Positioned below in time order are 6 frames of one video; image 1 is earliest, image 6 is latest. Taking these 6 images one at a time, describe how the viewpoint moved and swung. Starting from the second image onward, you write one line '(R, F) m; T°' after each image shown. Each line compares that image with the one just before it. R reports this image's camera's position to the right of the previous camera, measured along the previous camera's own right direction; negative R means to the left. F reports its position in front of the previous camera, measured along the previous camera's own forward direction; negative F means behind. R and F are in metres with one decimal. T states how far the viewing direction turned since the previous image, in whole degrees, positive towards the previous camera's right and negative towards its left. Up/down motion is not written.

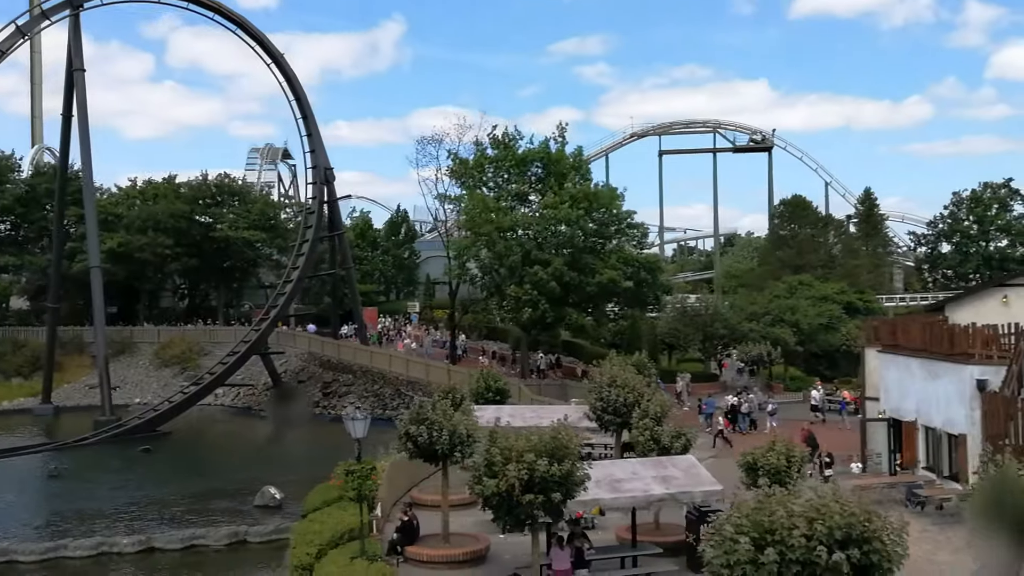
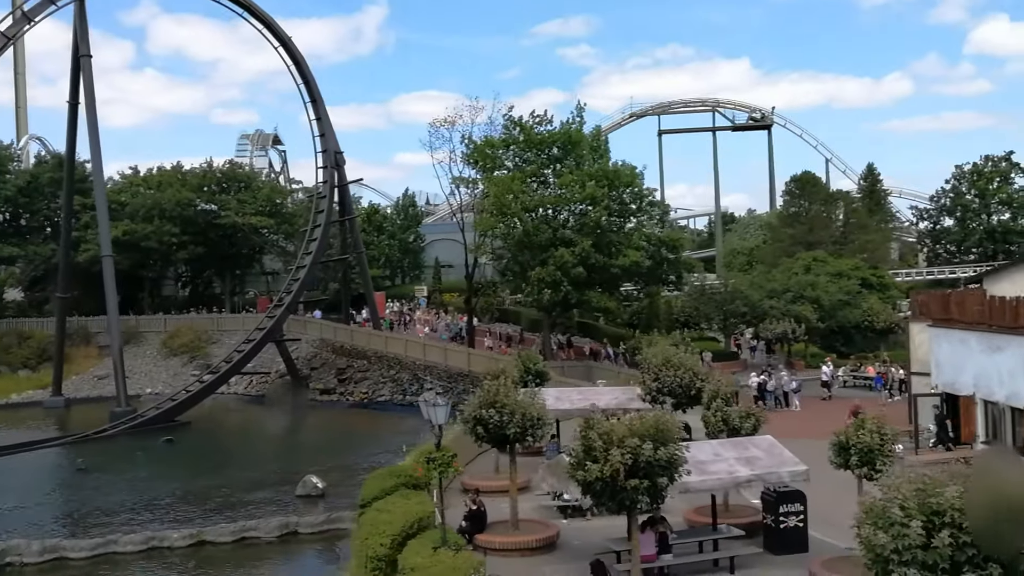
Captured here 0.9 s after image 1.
(-1.6, +0.4) m; +1°
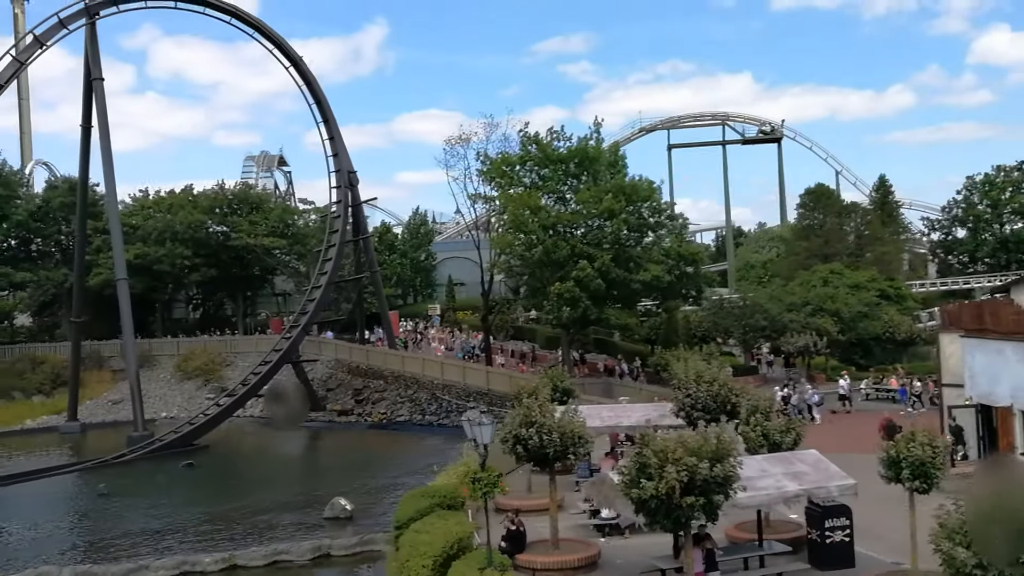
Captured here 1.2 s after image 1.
(-0.6, +0.1) m; 0°
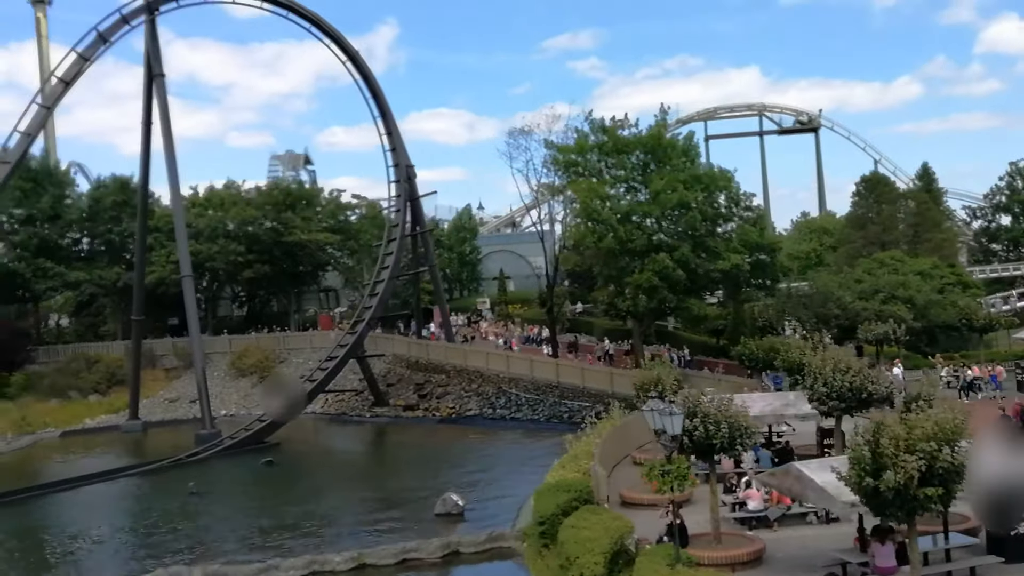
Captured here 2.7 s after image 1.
(-2.8, +0.5) m; 0°
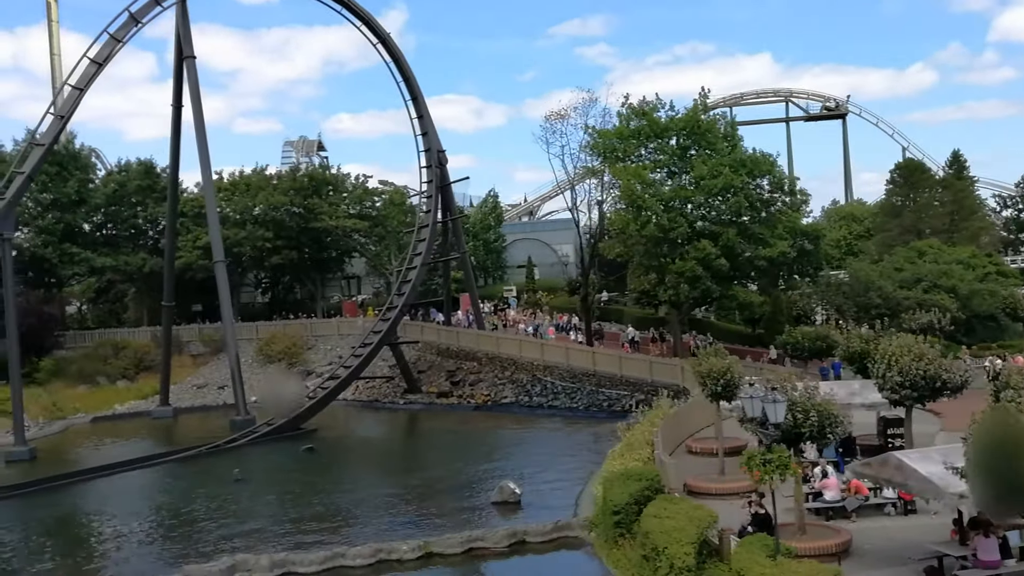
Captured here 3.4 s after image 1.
(-1.4, +0.3) m; 0°
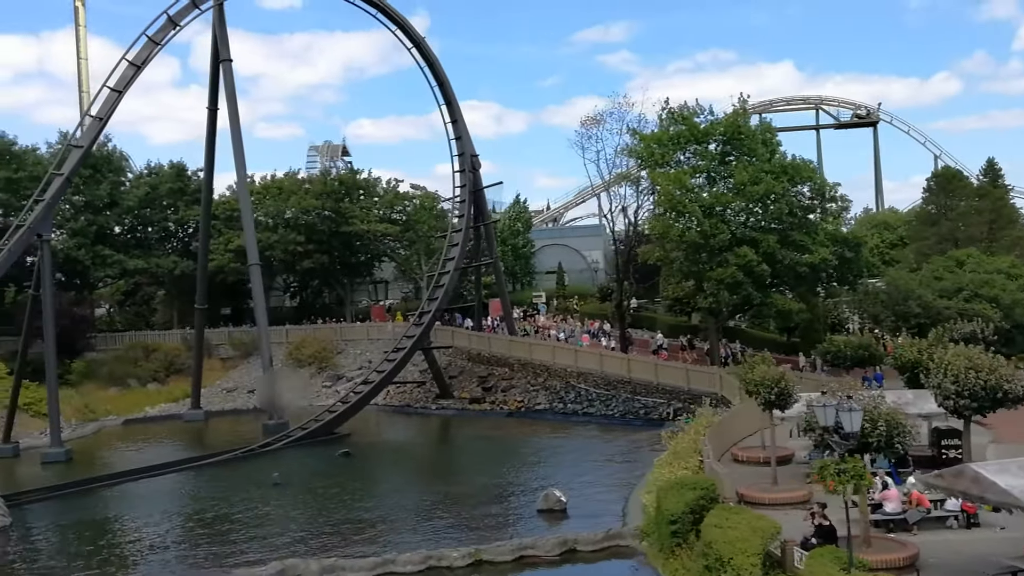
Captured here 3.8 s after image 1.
(-0.8, +0.3) m; -1°
